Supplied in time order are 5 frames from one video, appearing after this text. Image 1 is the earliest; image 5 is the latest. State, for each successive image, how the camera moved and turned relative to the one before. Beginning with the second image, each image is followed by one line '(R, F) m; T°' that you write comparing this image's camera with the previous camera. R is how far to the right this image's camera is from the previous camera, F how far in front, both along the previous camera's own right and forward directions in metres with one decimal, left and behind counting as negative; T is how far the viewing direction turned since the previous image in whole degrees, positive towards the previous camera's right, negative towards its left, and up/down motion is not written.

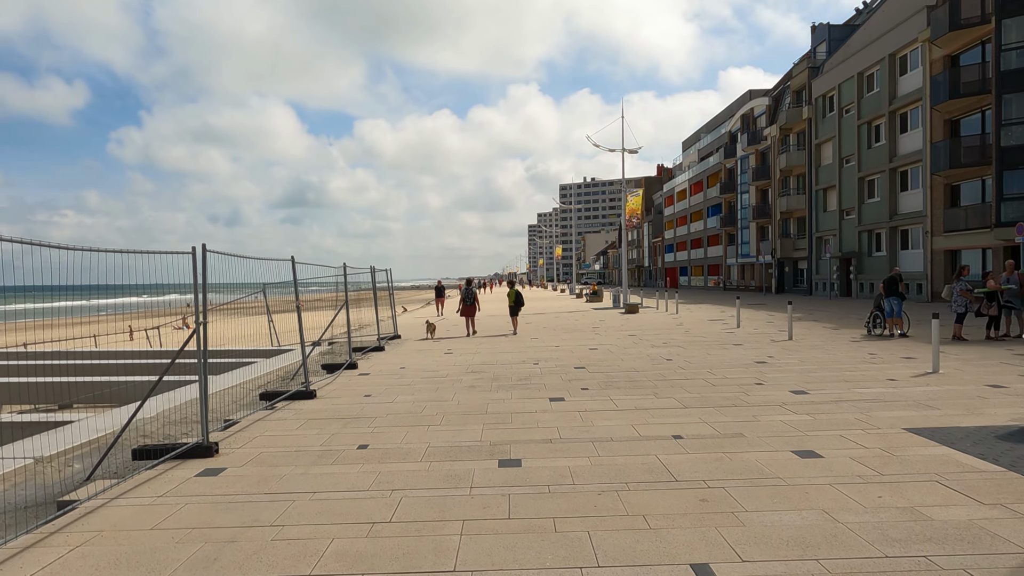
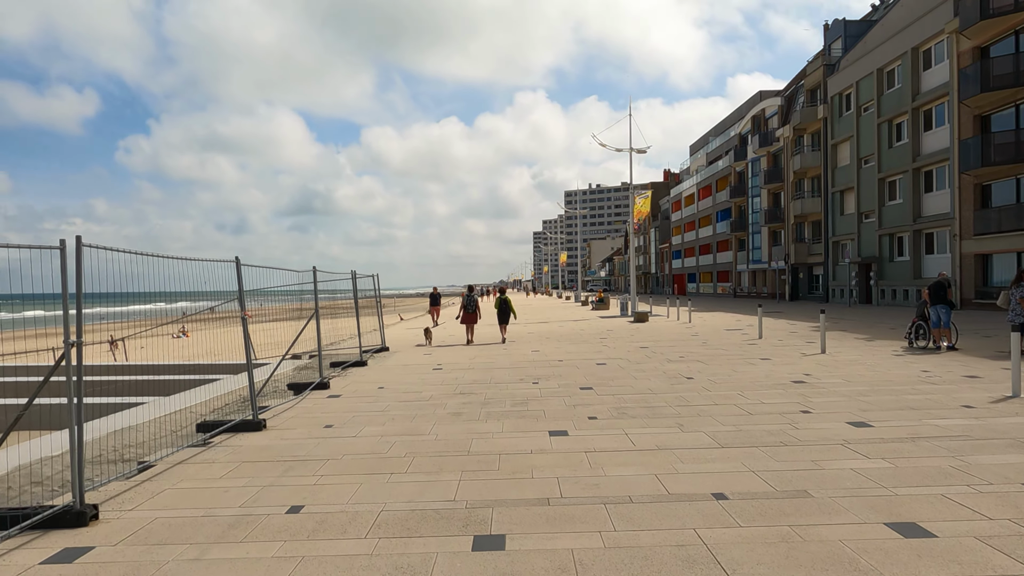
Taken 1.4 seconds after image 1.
(+0.1, +1.5) m; 0°
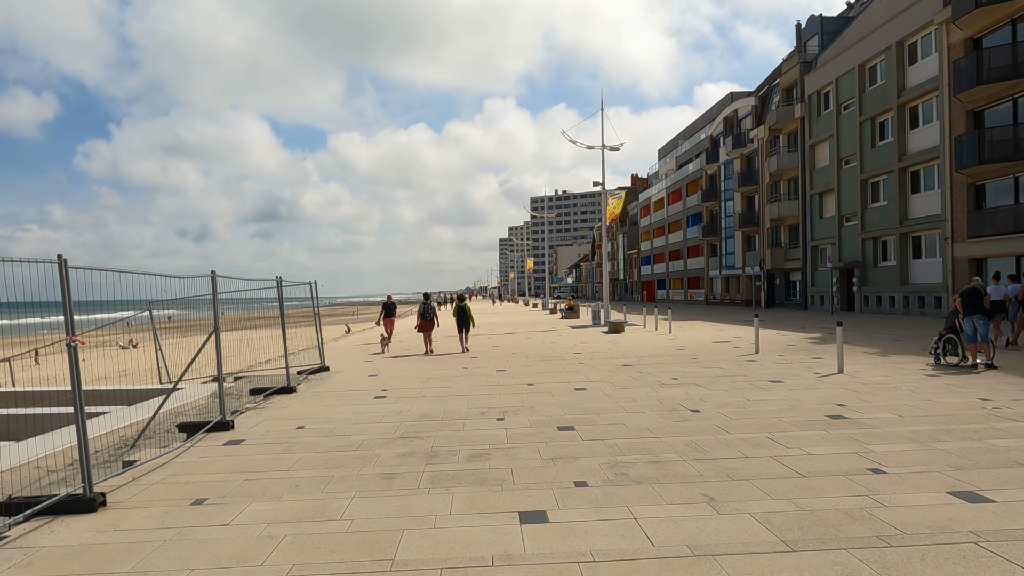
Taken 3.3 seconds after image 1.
(+0.1, +2.1) m; +3°
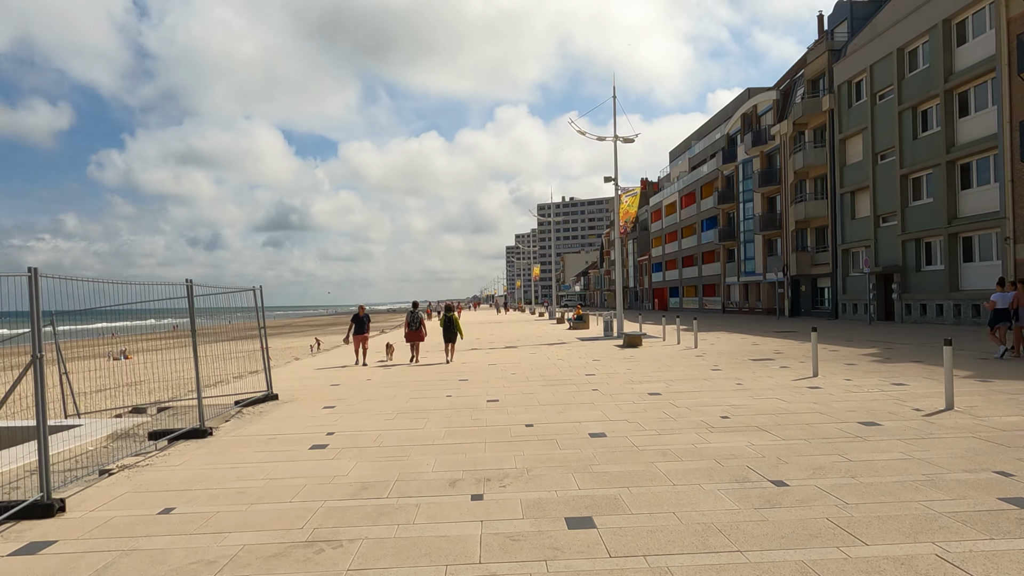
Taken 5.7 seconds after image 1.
(+0.2, +2.7) m; -1°
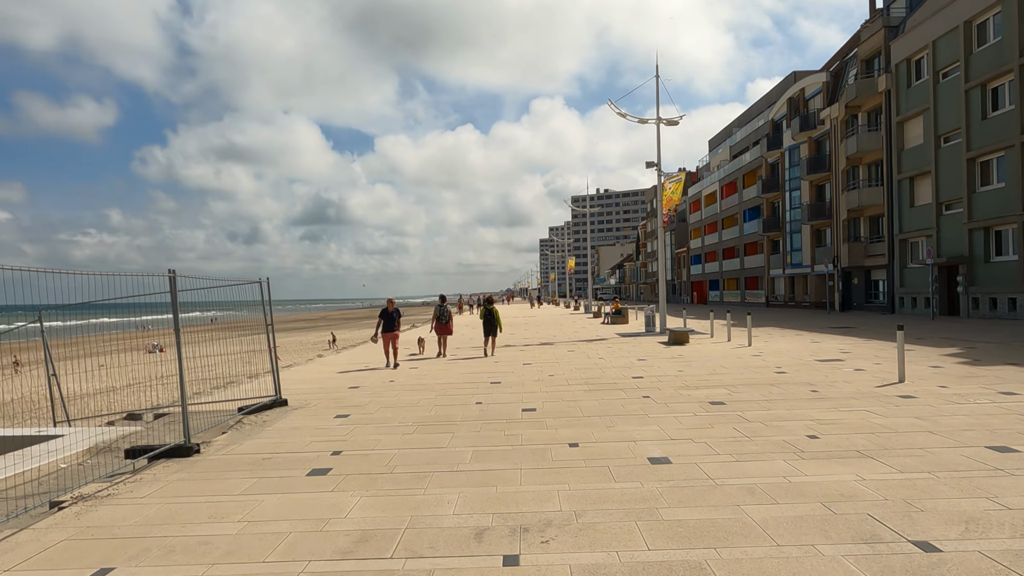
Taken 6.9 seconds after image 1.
(-0.1, +1.3) m; -3°
